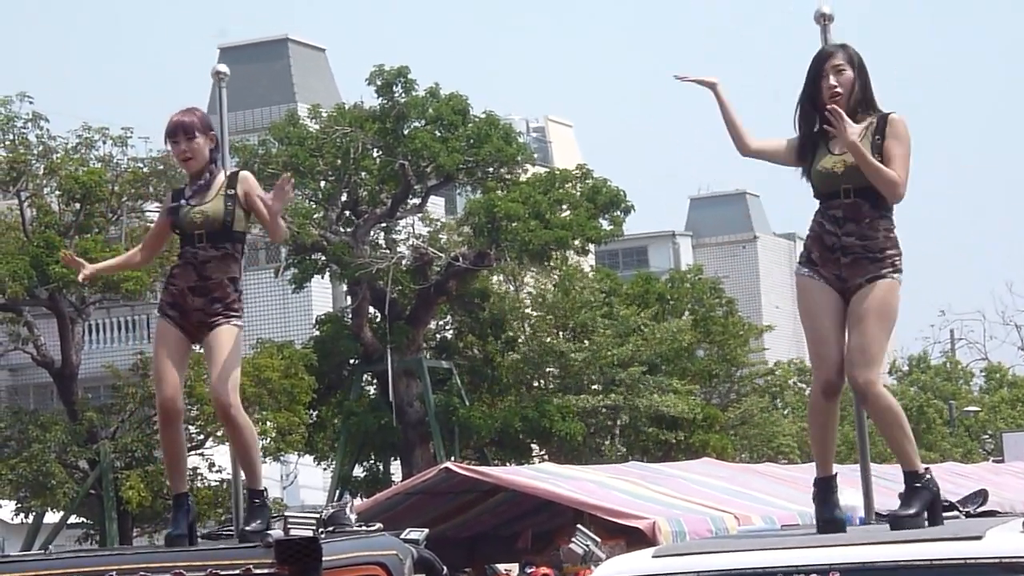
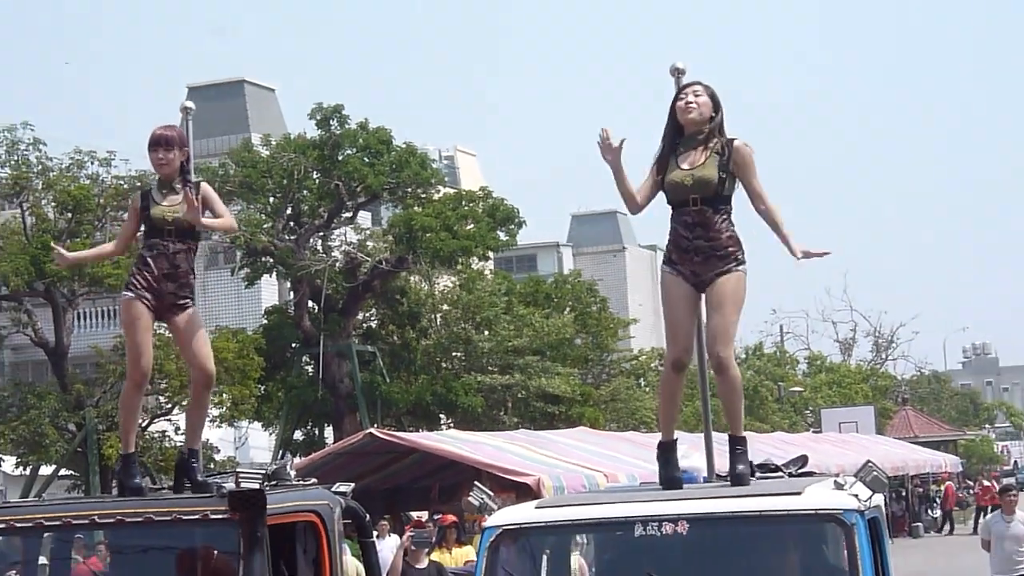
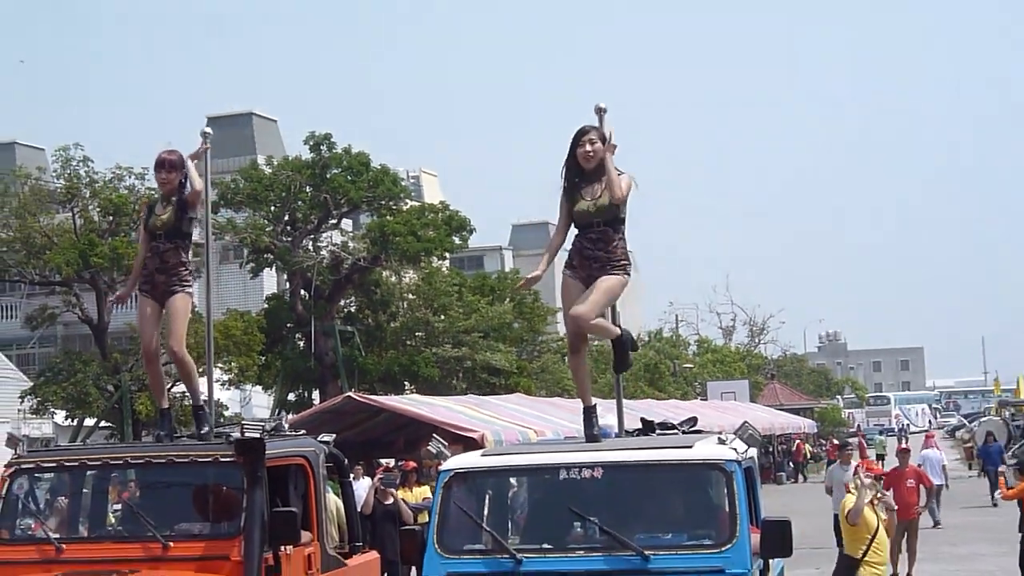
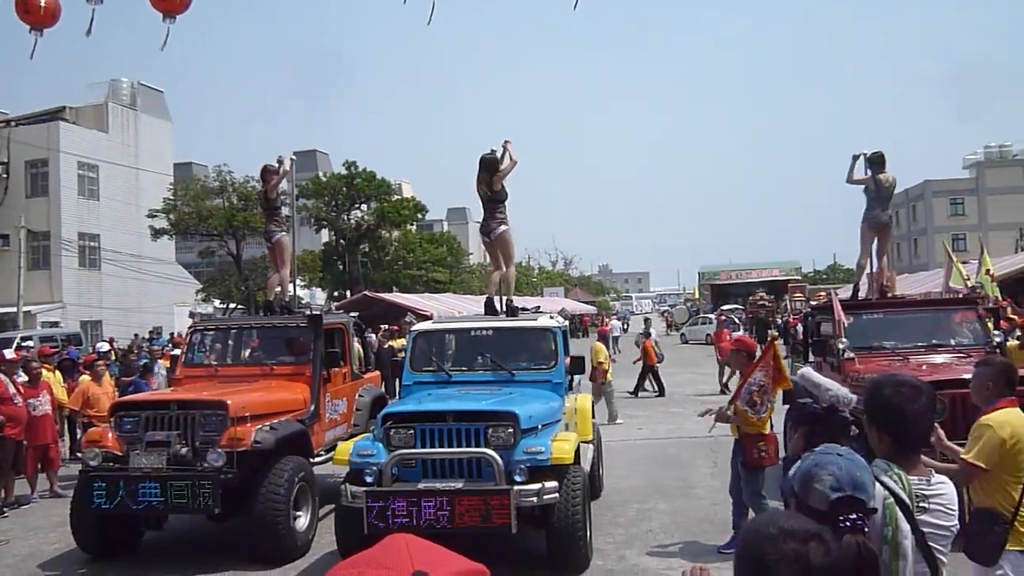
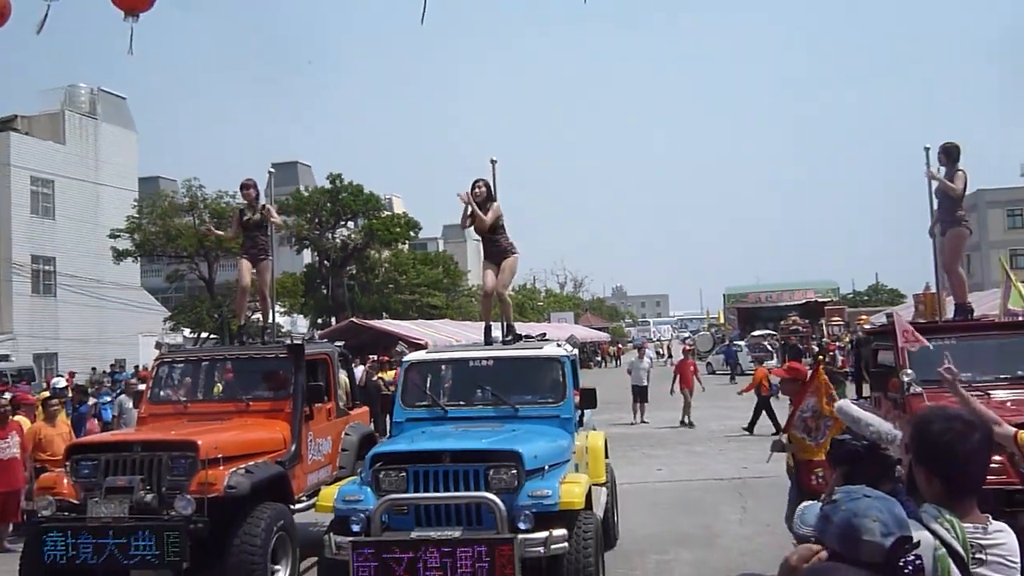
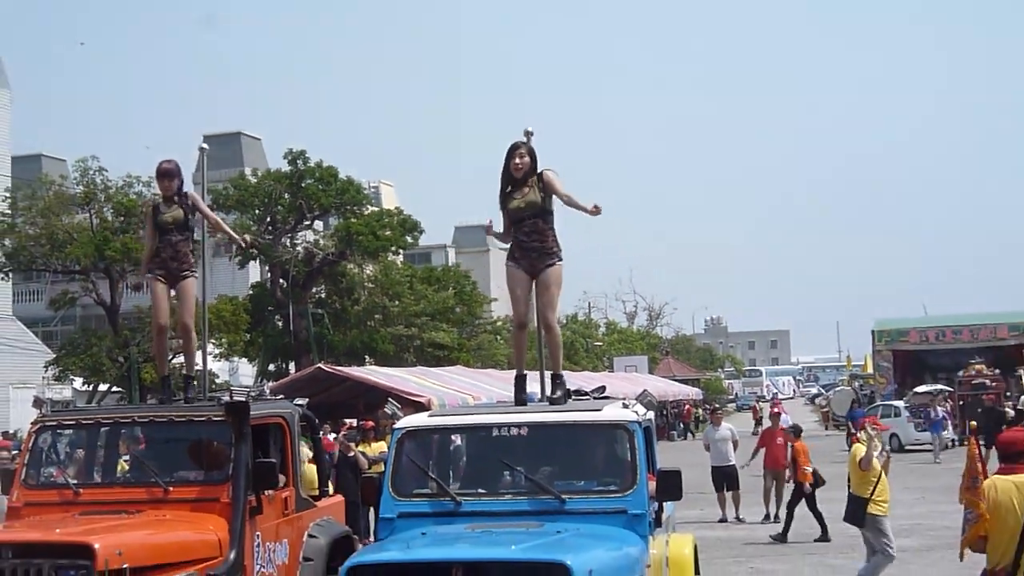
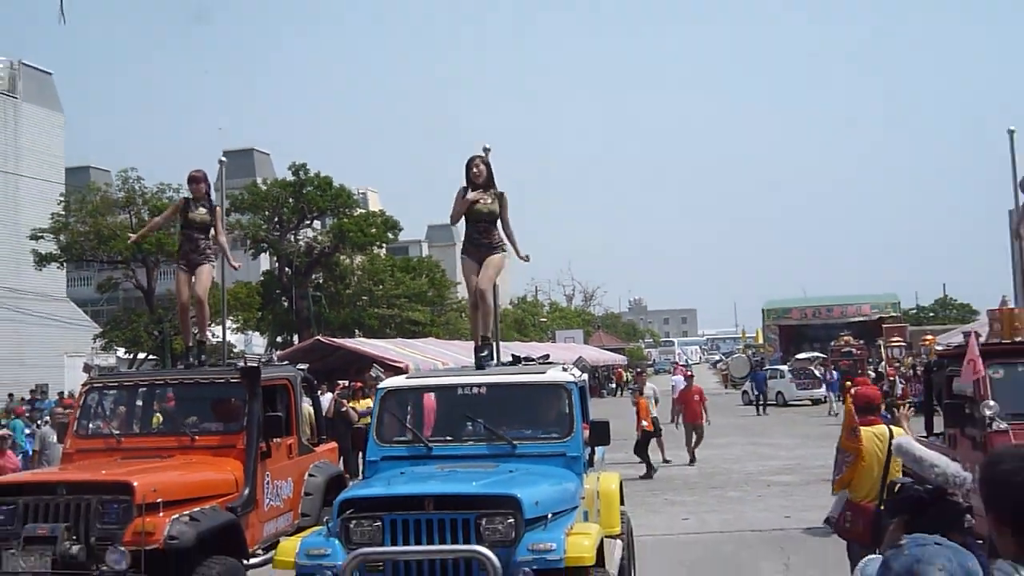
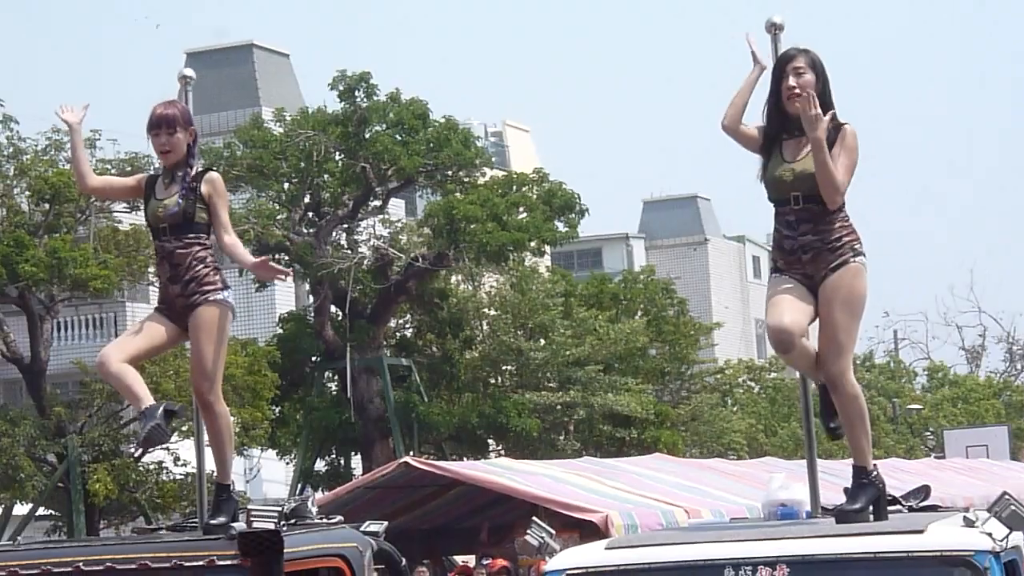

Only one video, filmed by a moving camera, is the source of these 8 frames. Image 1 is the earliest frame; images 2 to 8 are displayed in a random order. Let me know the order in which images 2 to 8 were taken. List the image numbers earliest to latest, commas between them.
8, 2, 3, 6, 7, 5, 4
